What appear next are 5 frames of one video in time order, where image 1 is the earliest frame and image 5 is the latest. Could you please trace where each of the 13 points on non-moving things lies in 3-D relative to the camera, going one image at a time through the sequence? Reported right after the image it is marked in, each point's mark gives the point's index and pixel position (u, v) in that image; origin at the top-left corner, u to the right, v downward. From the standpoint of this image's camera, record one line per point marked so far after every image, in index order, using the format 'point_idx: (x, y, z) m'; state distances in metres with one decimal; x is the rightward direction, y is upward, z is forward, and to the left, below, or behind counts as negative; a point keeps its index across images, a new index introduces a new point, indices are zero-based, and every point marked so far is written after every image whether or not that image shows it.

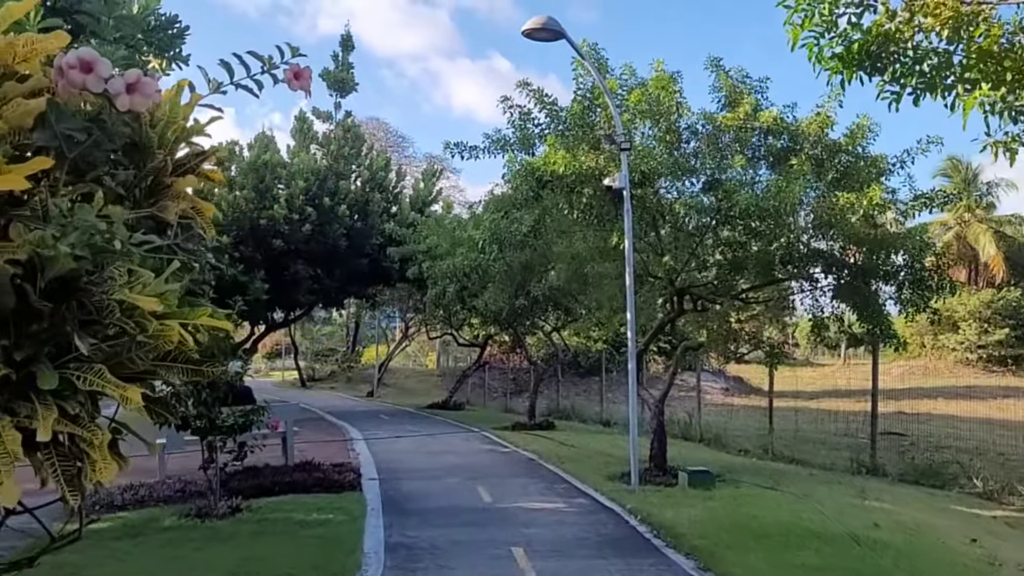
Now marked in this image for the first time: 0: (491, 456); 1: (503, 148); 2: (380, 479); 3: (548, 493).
0: (-0.4, -3.0, +15.5) m
1: (-0.1, +2.3, +14.7) m
2: (-1.9, -2.7, +12.7) m
3: (+0.5, -2.7, +11.7) m
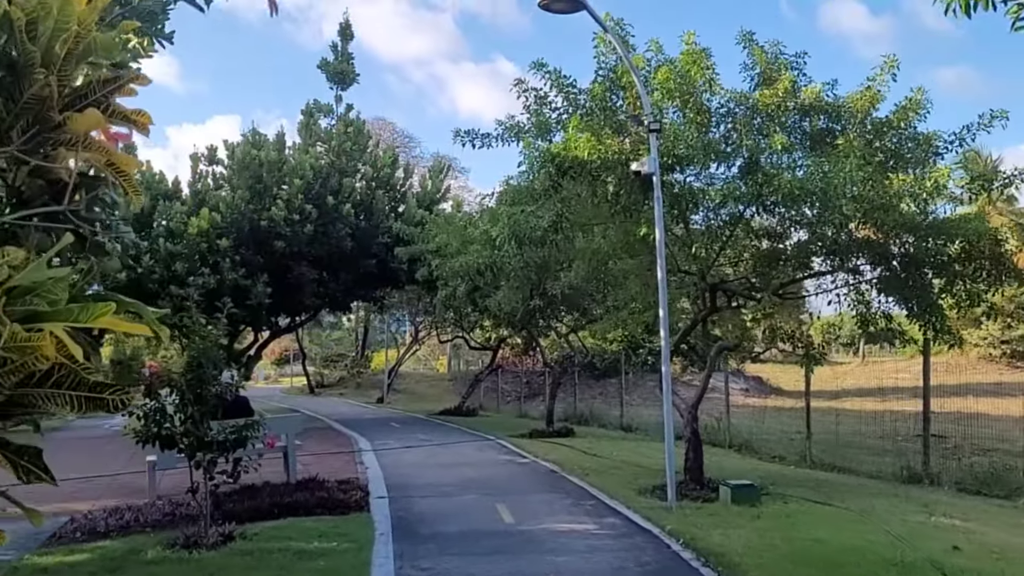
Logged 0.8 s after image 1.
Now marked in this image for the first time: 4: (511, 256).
0: (0.0, -2.9, +14.4) m
1: (+0.1, +2.3, +13.6) m
2: (-1.6, -2.7, +11.6) m
3: (+0.8, -2.7, +10.6) m
4: (0.0, +0.5, +14.2) m
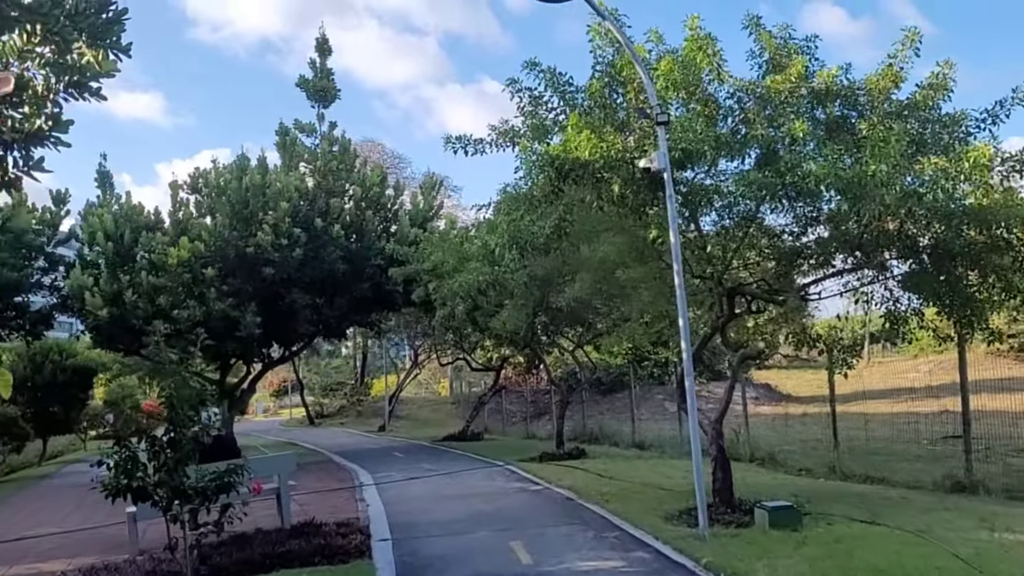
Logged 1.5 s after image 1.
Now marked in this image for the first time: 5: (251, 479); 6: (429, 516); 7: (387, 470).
0: (+0.1, -3.2, +13.4) m
1: (0.0, +2.1, +12.7) m
2: (-1.4, -3.0, +10.6) m
3: (+0.9, -2.8, +9.6) m
4: (0.0, +0.3, +13.3) m
5: (-3.0, -2.2, +10.3) m
6: (-1.2, -3.1, +12.1) m
7: (-2.7, -3.9, +19.1) m
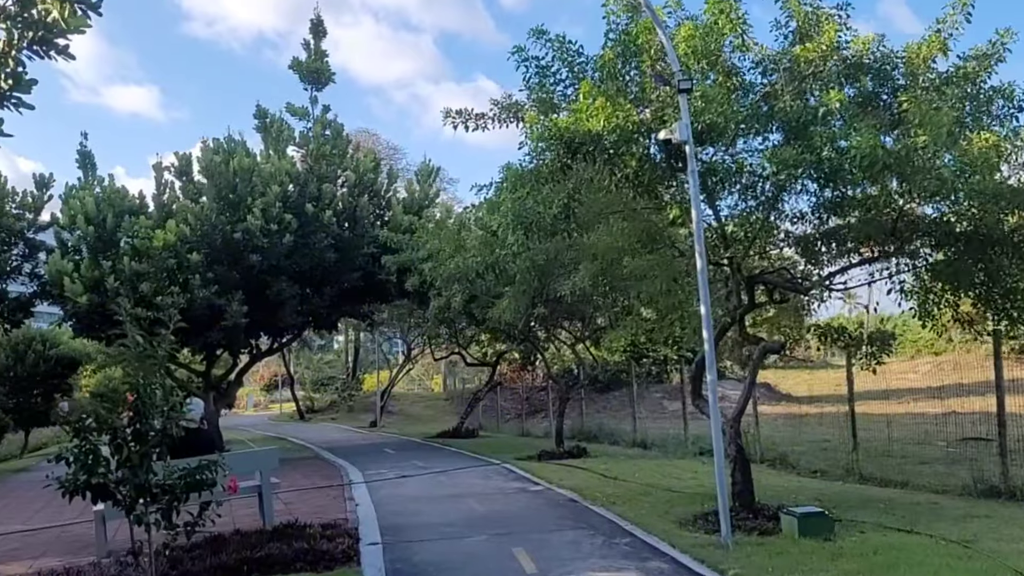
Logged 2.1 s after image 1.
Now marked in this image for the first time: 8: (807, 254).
0: (+0.1, -3.0, +12.6) m
1: (+0.1, +2.3, +11.8) m
2: (-1.4, -2.8, +9.8) m
3: (+1.0, -2.6, +8.7) m
4: (0.0, +0.5, +12.5) m
5: (-3.0, -2.0, +9.4) m
6: (-1.2, -2.9, +11.3) m
7: (-2.8, -3.7, +18.2) m
8: (+3.7, +0.4, +11.1) m
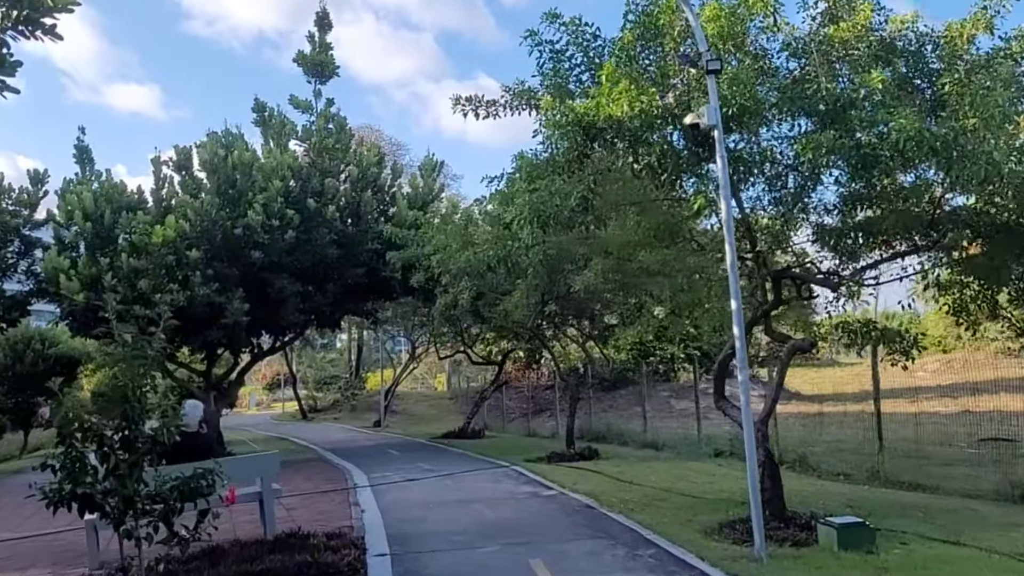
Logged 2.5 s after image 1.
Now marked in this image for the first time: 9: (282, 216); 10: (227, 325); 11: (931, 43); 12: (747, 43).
0: (+0.3, -2.9, +12.0) m
1: (+0.2, +2.4, +11.3) m
2: (-1.2, -2.8, +9.2) m
3: (+1.1, -2.6, +8.2) m
4: (+0.2, +0.5, +11.9) m
5: (-2.9, -2.0, +8.9) m
6: (-1.0, -2.9, +10.7) m
7: (-2.6, -3.6, +17.6) m
8: (+3.9, +0.5, +10.5) m
9: (-5.2, +1.6, +19.9) m
10: (-6.4, -0.8, +19.7) m
11: (+4.6, +2.7, +9.7) m
12: (+2.6, +2.7, +9.7) m
